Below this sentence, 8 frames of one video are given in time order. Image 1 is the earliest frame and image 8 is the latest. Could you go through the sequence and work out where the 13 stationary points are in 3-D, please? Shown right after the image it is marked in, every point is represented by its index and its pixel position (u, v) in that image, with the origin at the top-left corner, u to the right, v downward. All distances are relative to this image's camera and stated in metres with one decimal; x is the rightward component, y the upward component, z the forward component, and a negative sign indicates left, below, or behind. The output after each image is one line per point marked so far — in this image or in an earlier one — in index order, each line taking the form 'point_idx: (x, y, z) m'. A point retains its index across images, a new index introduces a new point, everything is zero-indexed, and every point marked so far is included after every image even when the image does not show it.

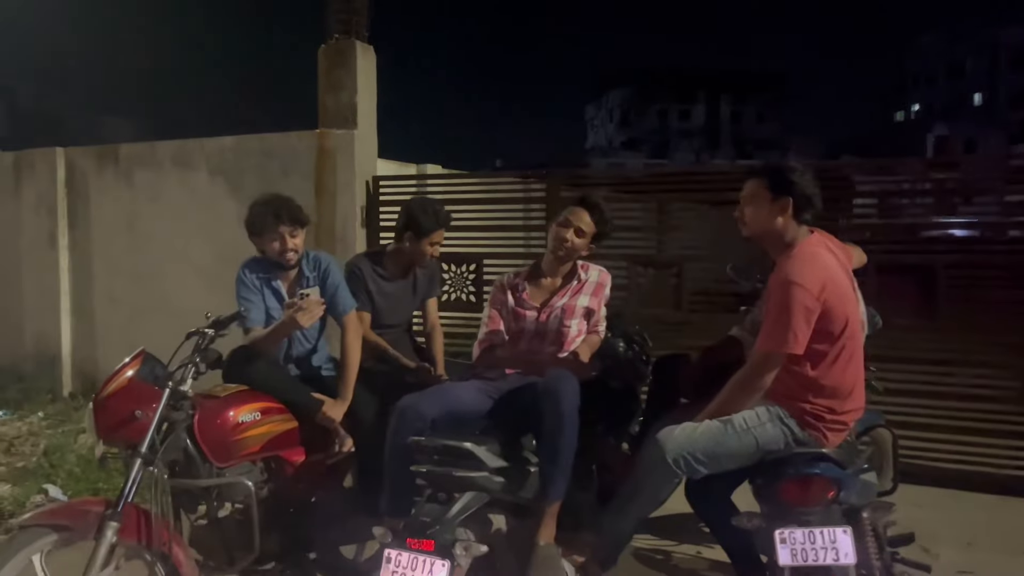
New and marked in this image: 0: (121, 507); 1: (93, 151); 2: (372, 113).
0: (-1.2, -0.7, +2.5) m
1: (-3.8, +1.3, +7.6) m
2: (-1.1, +1.3, +6.5) m
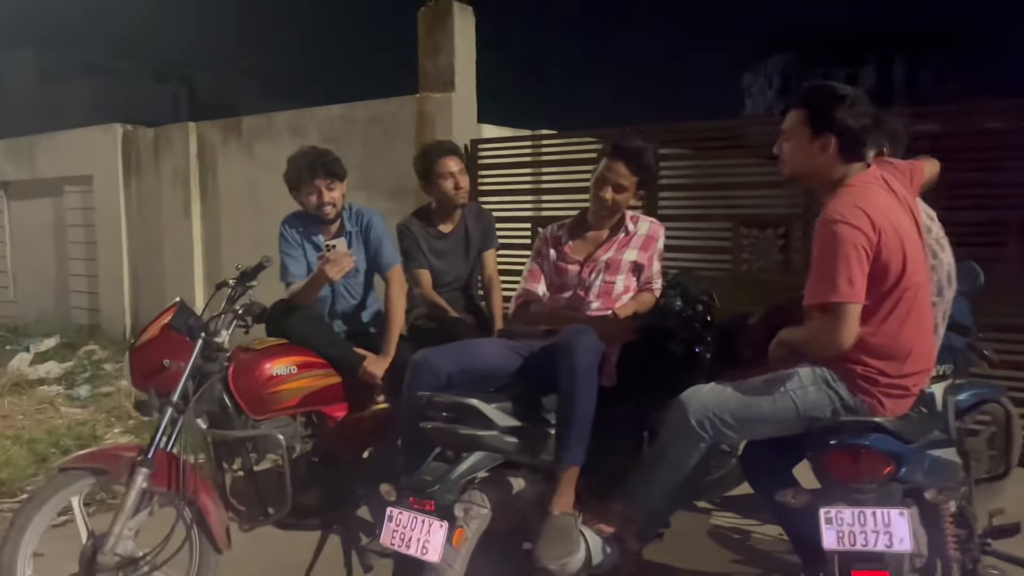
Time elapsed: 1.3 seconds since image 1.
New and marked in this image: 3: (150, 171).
0: (-1.1, -0.5, +2.6) m
1: (-2.8, +1.6, +8.0) m
2: (-0.3, +1.6, +6.4) m
3: (-3.8, +1.2, +8.8) m
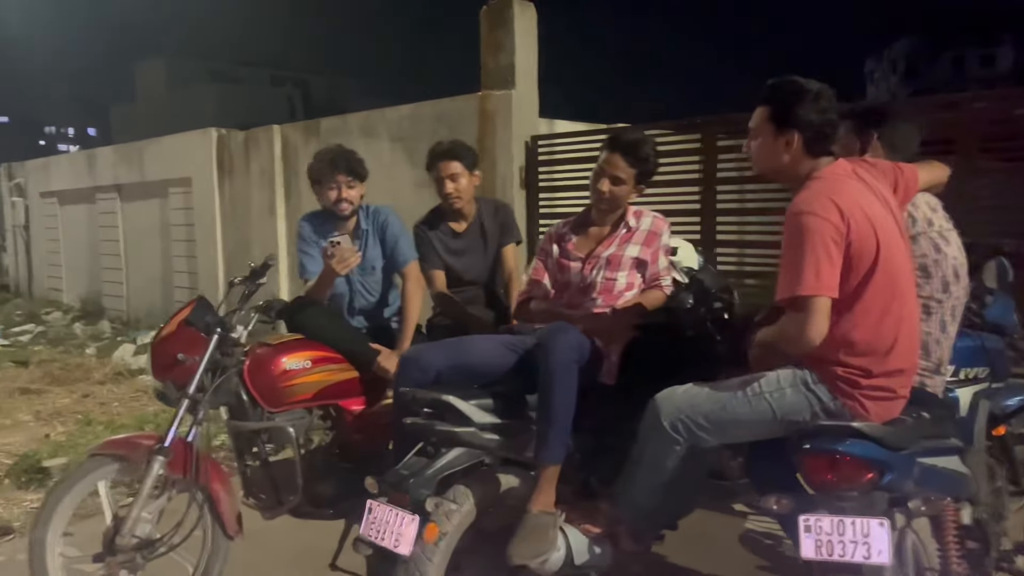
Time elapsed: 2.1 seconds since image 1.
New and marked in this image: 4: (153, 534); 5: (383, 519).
0: (-1.1, -0.5, +2.7) m
1: (-2.1, +1.6, +8.3) m
2: (+0.2, +1.6, +6.4) m
3: (-3.0, +1.3, +9.3) m
4: (-1.2, -0.8, +2.8) m
5: (-0.4, -0.7, +2.3) m
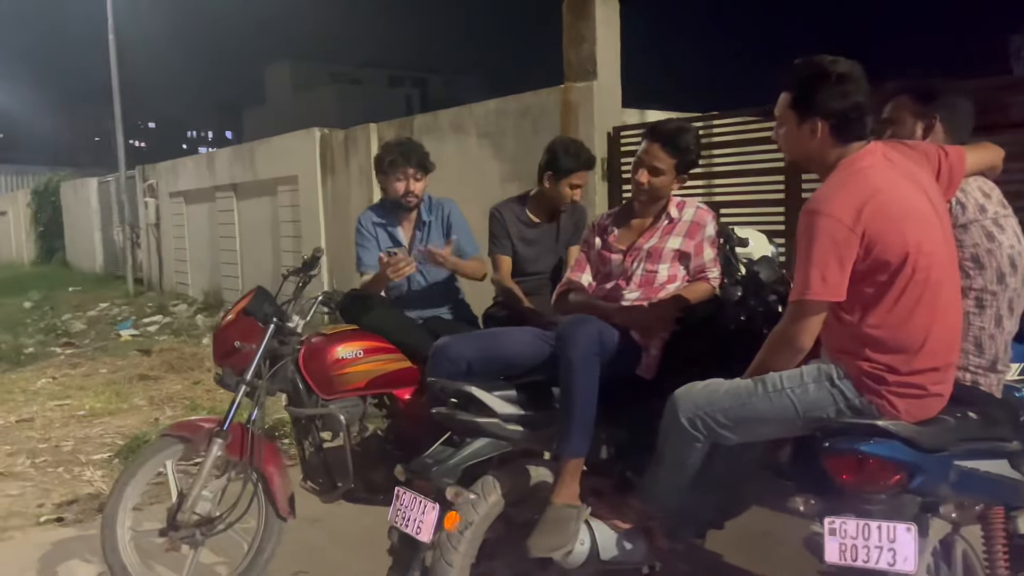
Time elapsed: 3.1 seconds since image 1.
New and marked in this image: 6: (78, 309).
0: (-1.0, -0.5, +2.9) m
1: (-1.2, +1.7, +8.5) m
2: (+0.8, +1.7, +6.3) m
3: (-2.0, +1.3, +9.6) m
4: (-1.0, -0.8, +2.9) m
5: (-0.3, -0.6, +2.4) m
6: (-7.6, -0.4, +14.8) m
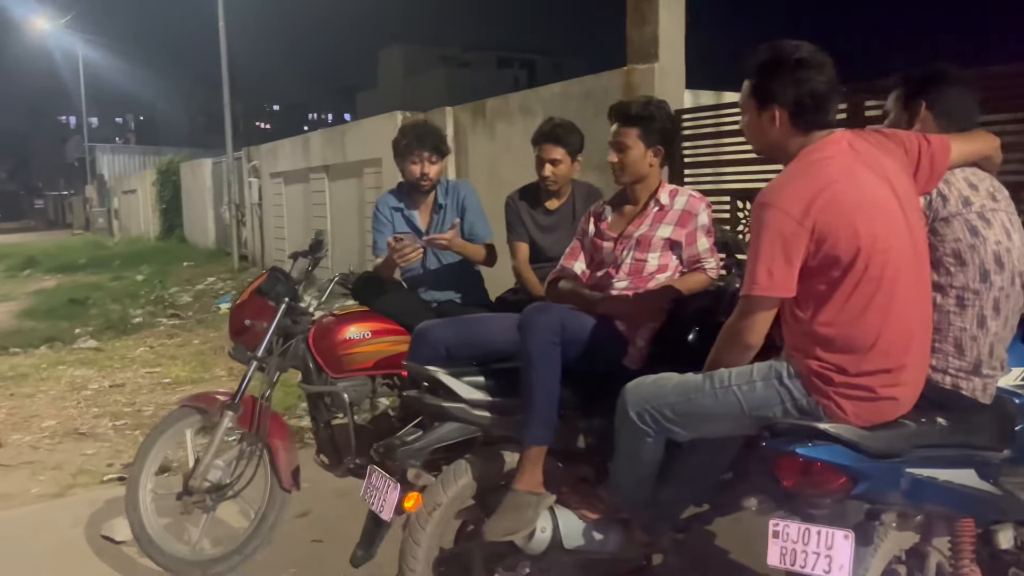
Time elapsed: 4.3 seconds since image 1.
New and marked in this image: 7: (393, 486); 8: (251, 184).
0: (-1.0, -0.4, +3.0) m
1: (-0.4, +1.9, +8.6) m
2: (+1.2, +1.8, +6.2) m
3: (-1.1, +1.6, +9.8) m
4: (-1.1, -0.7, +3.1) m
5: (-0.4, -0.6, +2.5) m
6: (-6.1, +0.1, +15.7) m
7: (-0.3, -0.6, +2.4) m
8: (-5.1, +2.1, +16.6) m
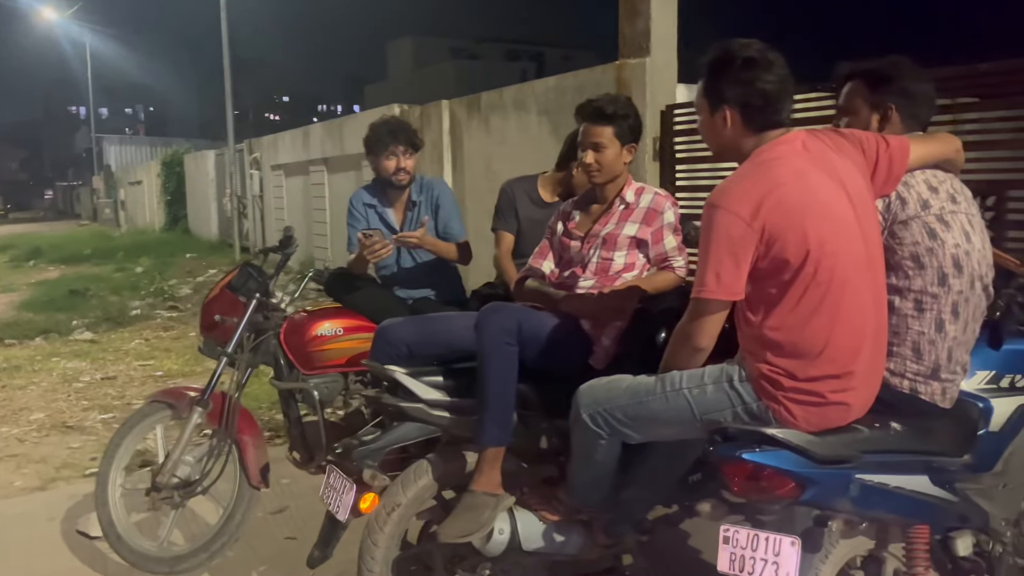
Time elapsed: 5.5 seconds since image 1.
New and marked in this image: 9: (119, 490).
0: (-1.1, -0.4, +3.0) m
1: (-0.5, +1.9, +8.6) m
2: (+1.2, +1.8, +6.1) m
3: (-1.1, +1.6, +9.7) m
4: (-1.2, -0.7, +3.1) m
5: (-0.5, -0.6, +2.5) m
6: (-6.1, +0.3, +15.7) m
7: (-0.4, -0.6, +2.4) m
8: (-5.1, +2.2, +16.6) m
9: (-1.5, -0.8, +3.2) m
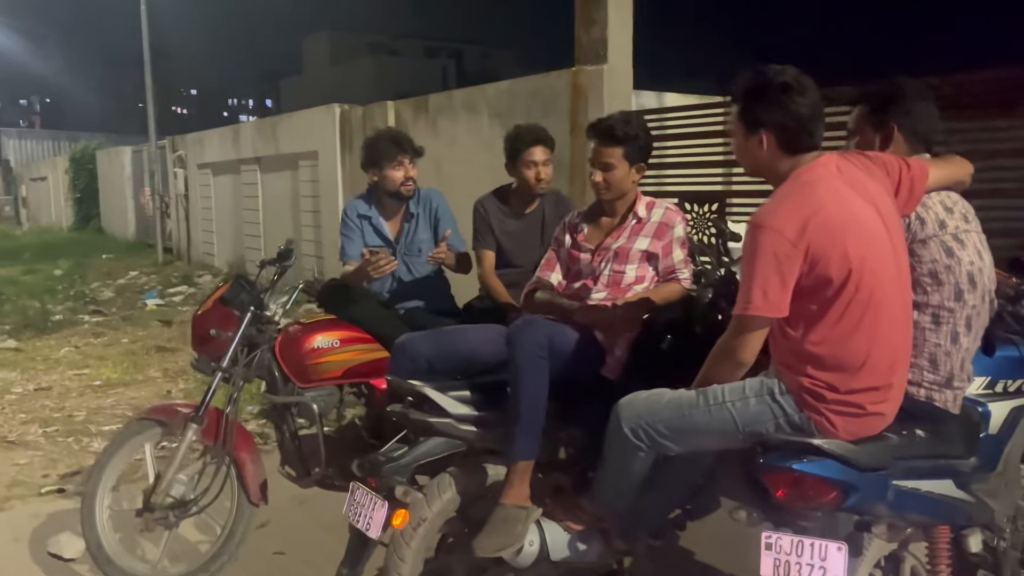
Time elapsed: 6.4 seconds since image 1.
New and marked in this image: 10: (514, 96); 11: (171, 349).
0: (-1.1, -0.4, +2.9) m
1: (-1.0, +1.9, +8.5) m
2: (+0.9, +1.8, +6.2) m
3: (-1.8, +1.6, +9.6) m
4: (-1.2, -0.7, +3.0) m
5: (-0.4, -0.6, +2.4) m
6: (-7.3, +0.2, +15.1) m
7: (-0.4, -0.6, +2.4) m
8: (-6.4, +2.2, +16.0) m
9: (-1.5, -0.8, +3.1) m
10: (0.0, +1.6, +7.0) m
11: (-3.5, -0.6, +8.5) m
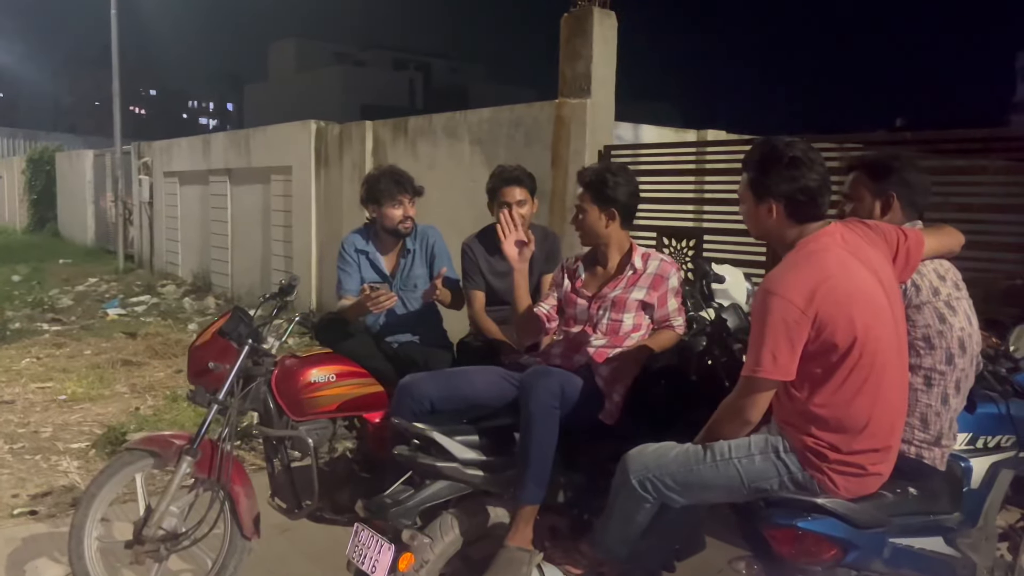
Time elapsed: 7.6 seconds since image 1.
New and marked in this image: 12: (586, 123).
0: (-1.1, -0.6, +2.9) m
1: (-1.2, +1.7, +8.6) m
2: (+0.7, +1.6, +6.4) m
3: (-2.0, +1.4, +9.6) m
4: (-1.2, -0.9, +3.0) m
5: (-0.4, -0.7, +2.5) m
6: (-7.8, +0.1, +14.8) m
7: (-0.4, -0.7, +2.4) m
8: (-7.0, +2.0, +15.8) m
9: (-1.5, -0.9, +3.0) m
10: (-0.1, +1.4, +7.1) m
11: (-3.7, -0.8, +8.4) m
12: (+0.6, +1.2, +6.3) m
